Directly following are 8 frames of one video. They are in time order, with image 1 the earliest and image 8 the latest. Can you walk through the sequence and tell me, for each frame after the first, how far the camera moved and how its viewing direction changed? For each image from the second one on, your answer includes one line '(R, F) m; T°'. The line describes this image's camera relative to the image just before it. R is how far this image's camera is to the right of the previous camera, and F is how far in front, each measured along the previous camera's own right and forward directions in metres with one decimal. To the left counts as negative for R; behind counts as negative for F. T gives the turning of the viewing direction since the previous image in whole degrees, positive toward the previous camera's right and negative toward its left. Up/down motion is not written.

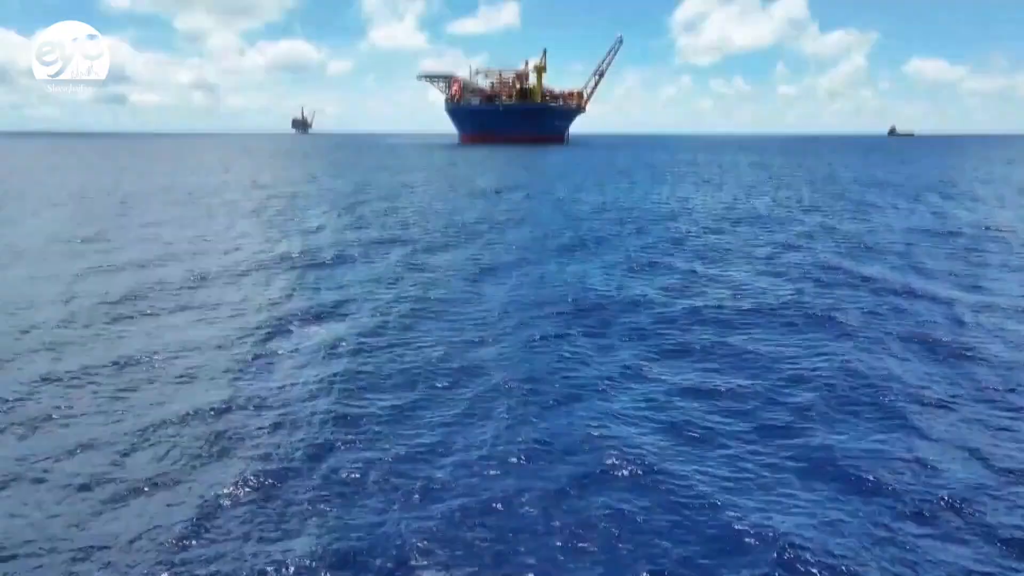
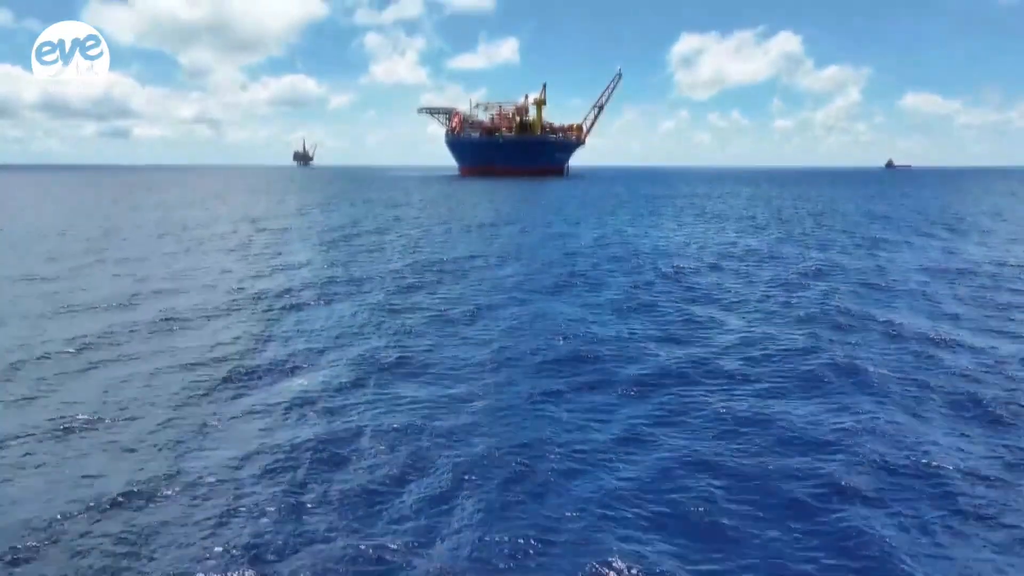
(+0.1, +0.7) m; 0°
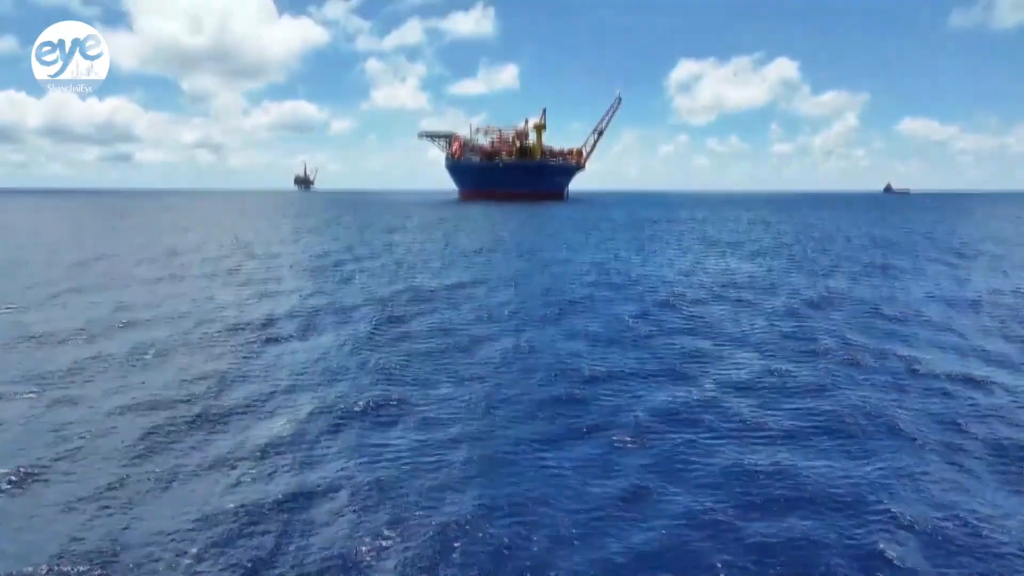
(0.0, +0.6) m; 0°
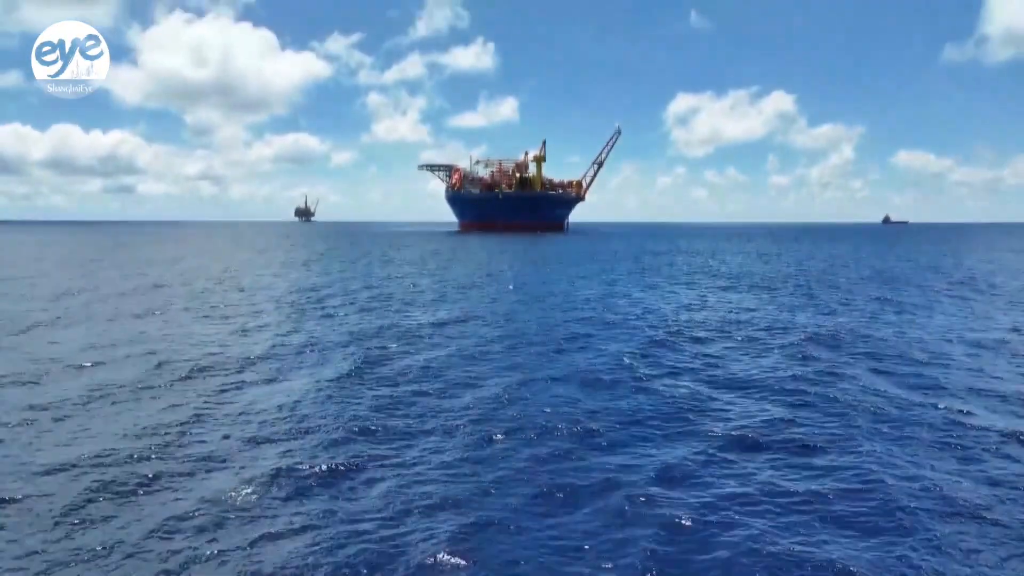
(0.0, +0.7) m; 0°
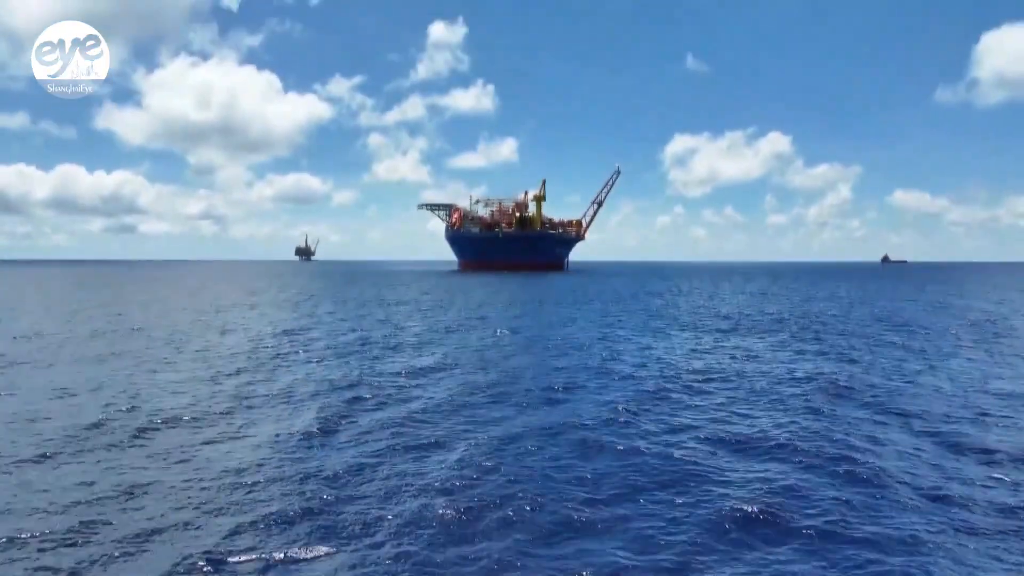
(-0.1, +0.8) m; 0°
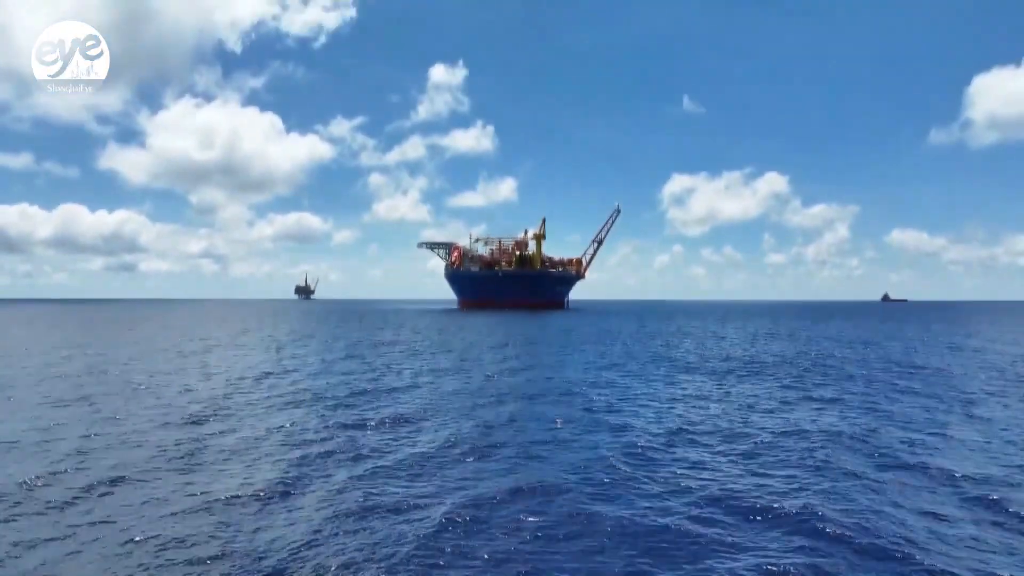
(-0.1, +1.0) m; 0°
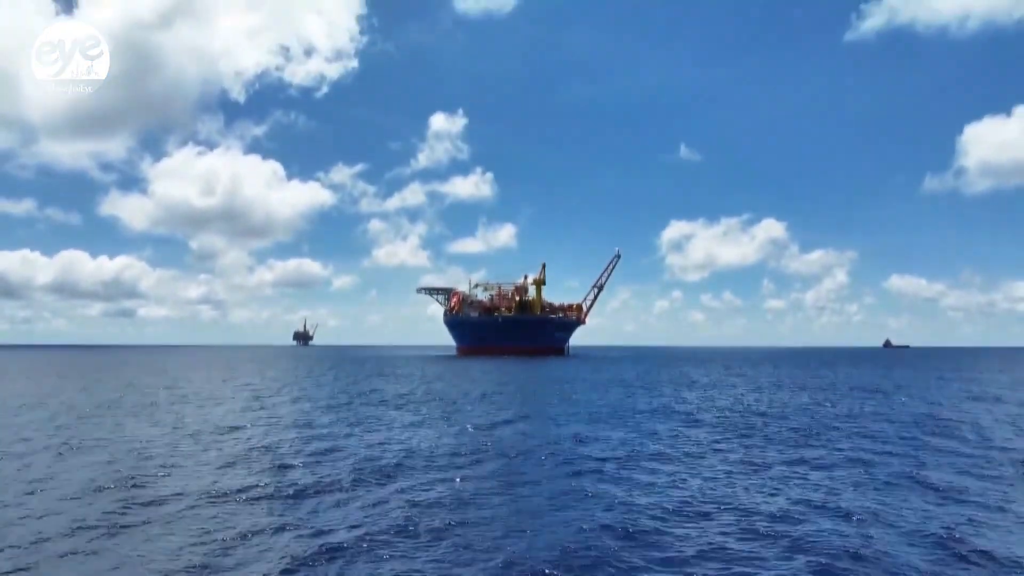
(-0.2, +1.5) m; 0°
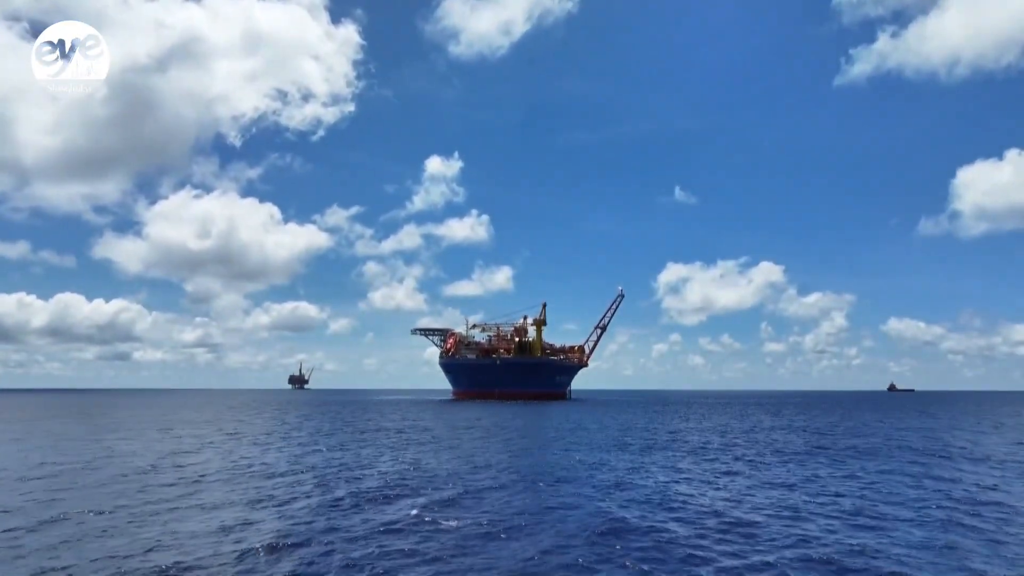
(-0.6, +6.7) m; 0°
